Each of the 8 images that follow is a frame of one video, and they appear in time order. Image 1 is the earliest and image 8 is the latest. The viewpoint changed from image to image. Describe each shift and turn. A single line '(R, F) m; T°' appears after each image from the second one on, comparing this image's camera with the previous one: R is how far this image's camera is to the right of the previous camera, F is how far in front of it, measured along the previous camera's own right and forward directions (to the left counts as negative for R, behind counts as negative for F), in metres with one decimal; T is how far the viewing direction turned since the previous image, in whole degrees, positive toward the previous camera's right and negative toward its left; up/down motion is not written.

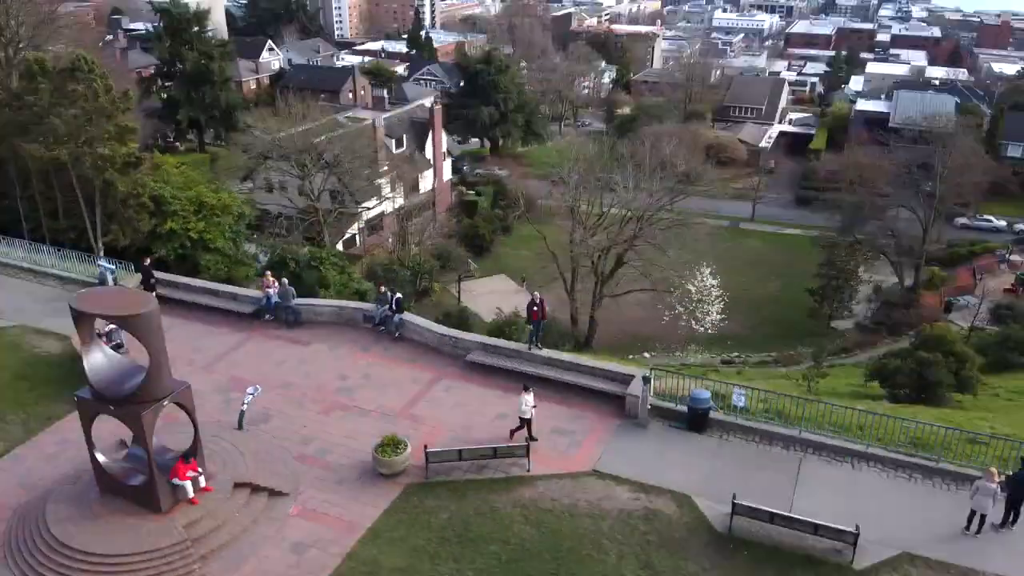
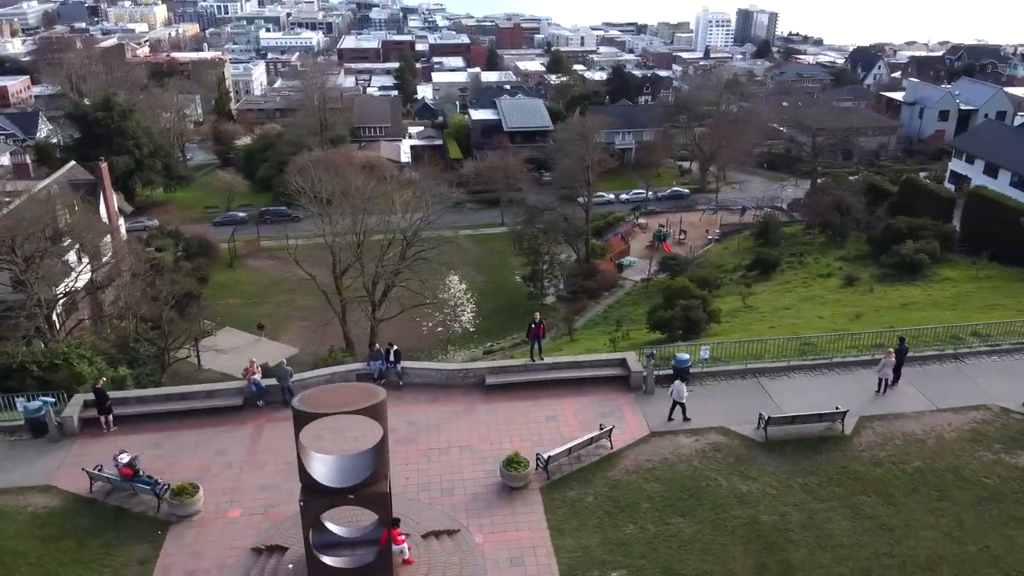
(-6.9, -0.5) m; +29°
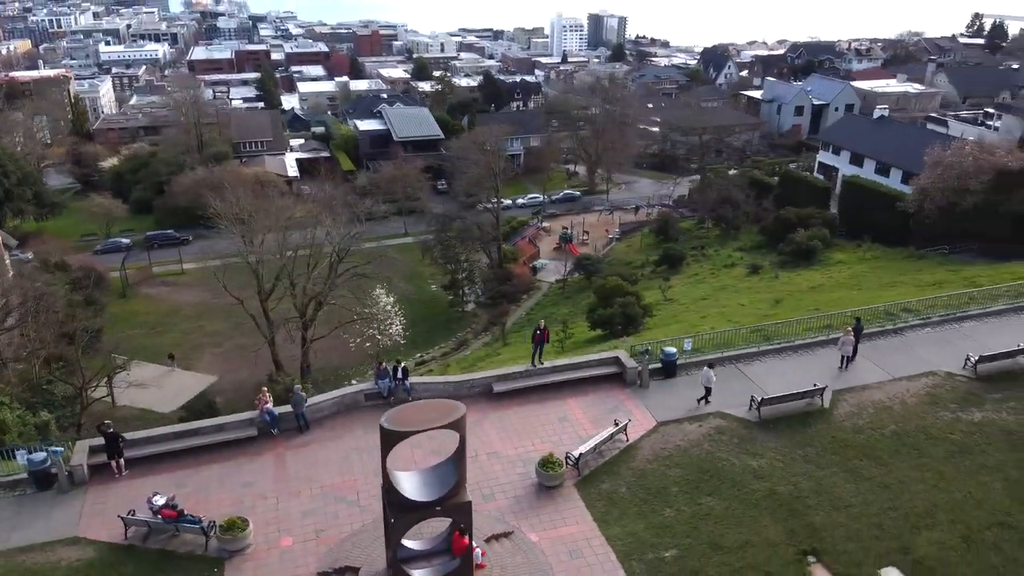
(-2.5, -0.5) m; +9°
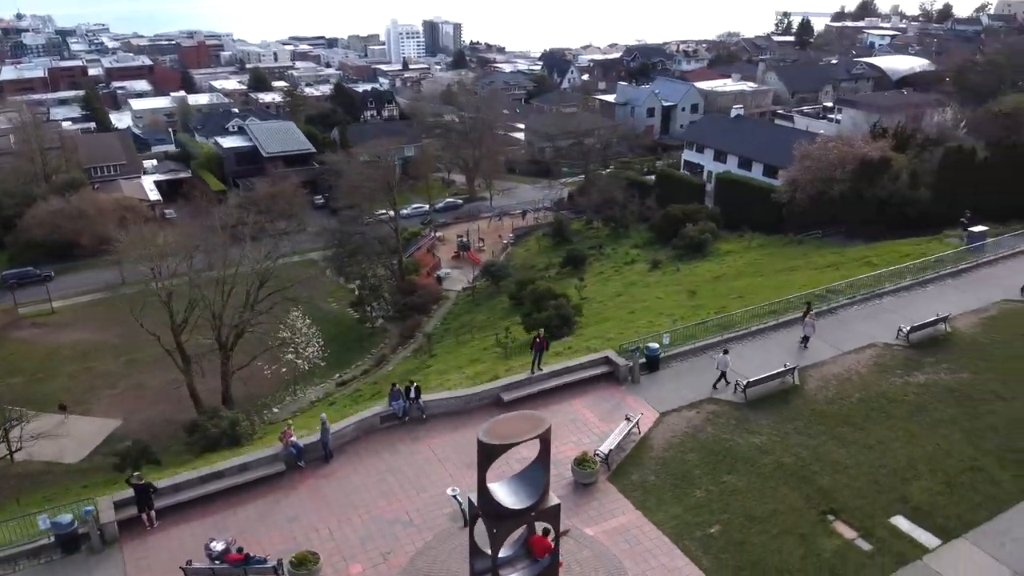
(-3.0, -0.4) m; +11°
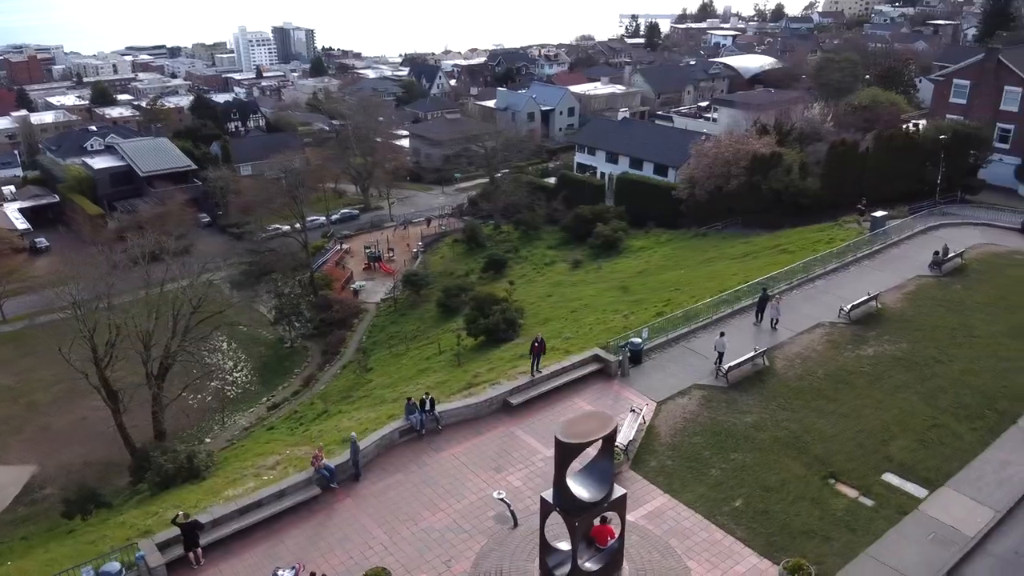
(-2.7, -0.4) m; +10°
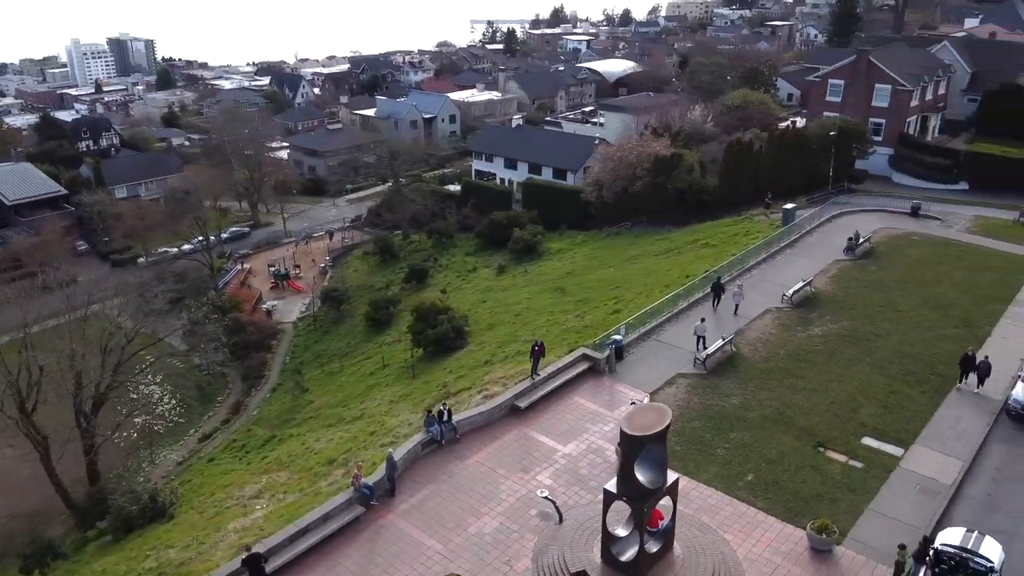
(-2.9, -0.4) m; +10°
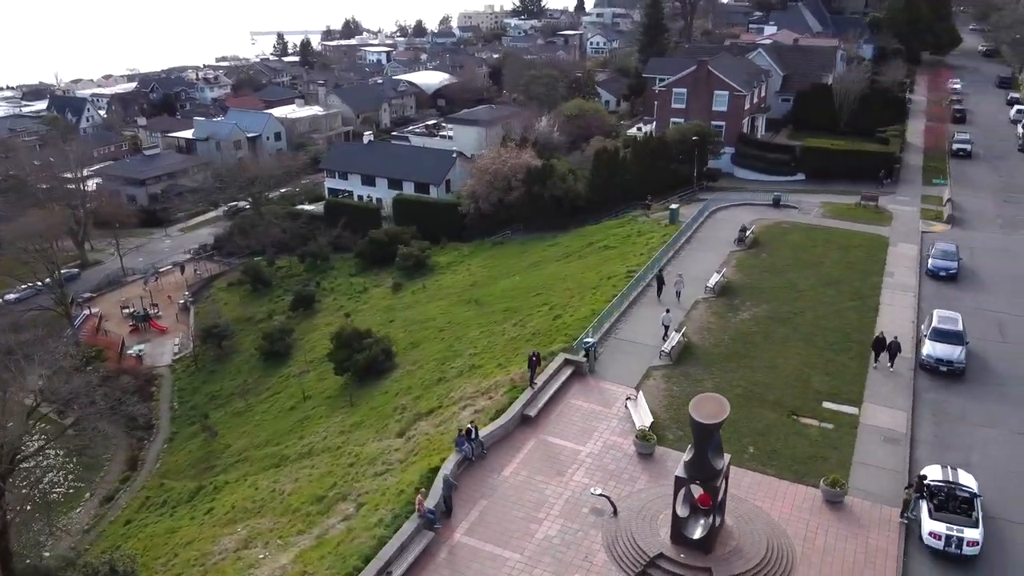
(-4.3, -0.3) m; +14°
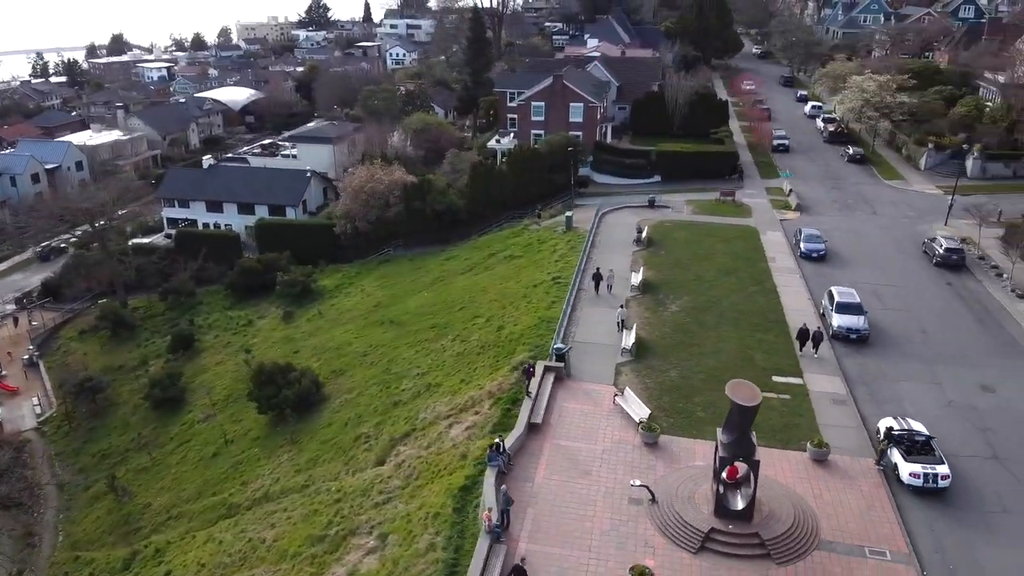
(-4.5, -0.2) m; +14°
